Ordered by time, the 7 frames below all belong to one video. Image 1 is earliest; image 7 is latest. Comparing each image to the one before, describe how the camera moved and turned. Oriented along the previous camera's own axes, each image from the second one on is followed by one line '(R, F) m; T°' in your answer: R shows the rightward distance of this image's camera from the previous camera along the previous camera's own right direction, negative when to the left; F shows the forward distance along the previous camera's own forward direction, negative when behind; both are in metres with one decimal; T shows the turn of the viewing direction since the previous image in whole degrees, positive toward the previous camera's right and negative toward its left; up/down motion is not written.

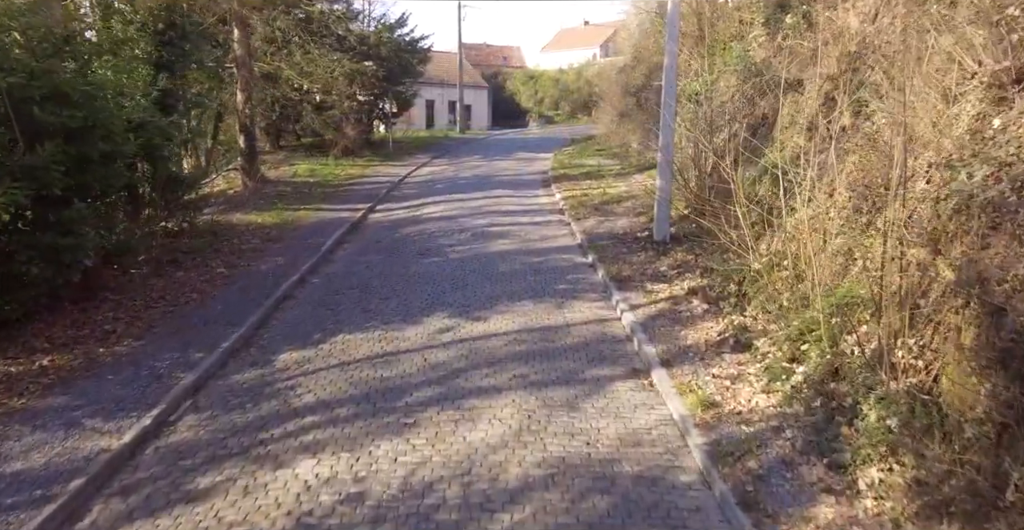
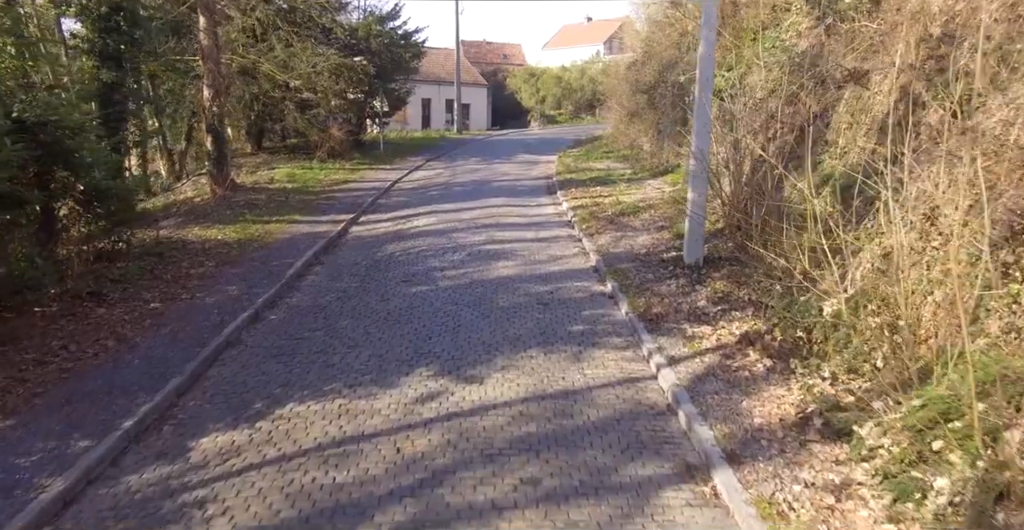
(0.0, +1.7) m; 0°
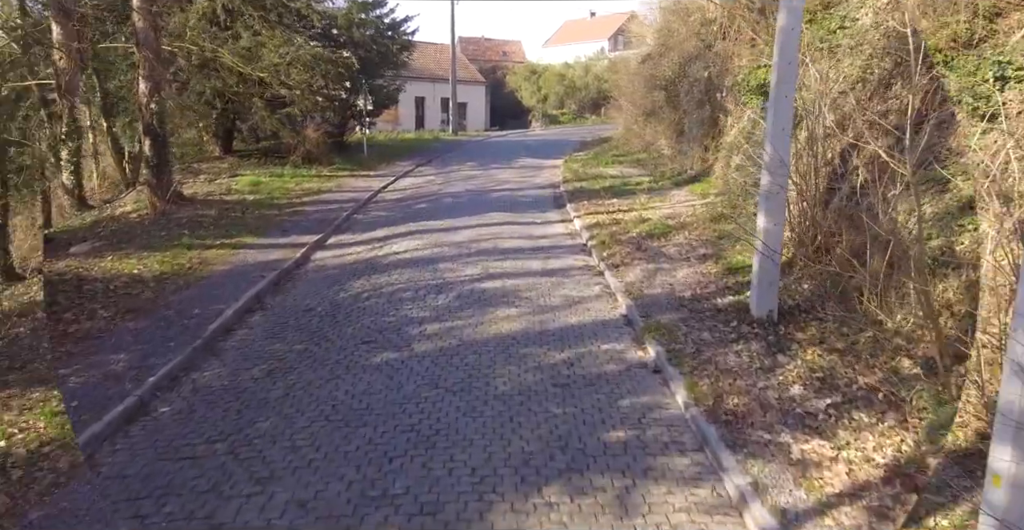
(0.0, +2.3) m; 0°
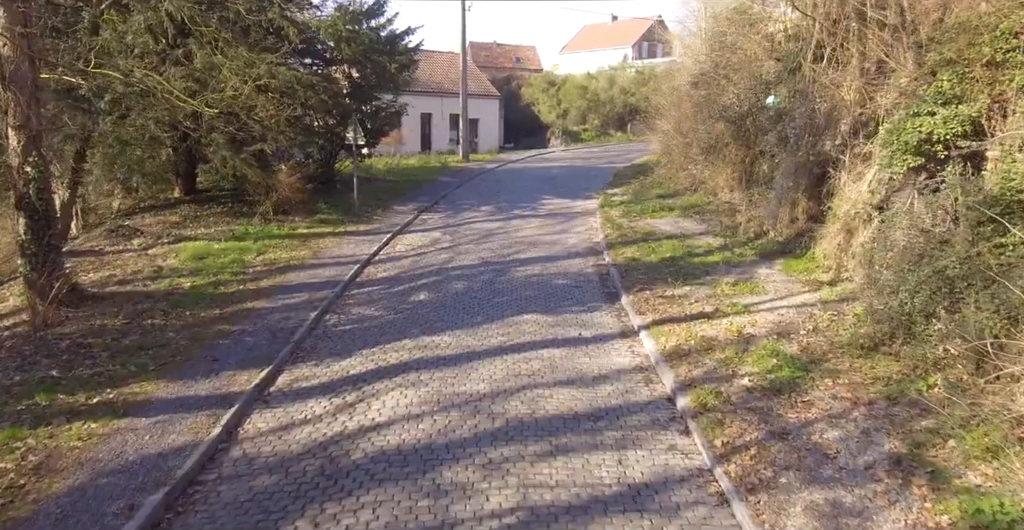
(-0.1, +1.2) m; 0°
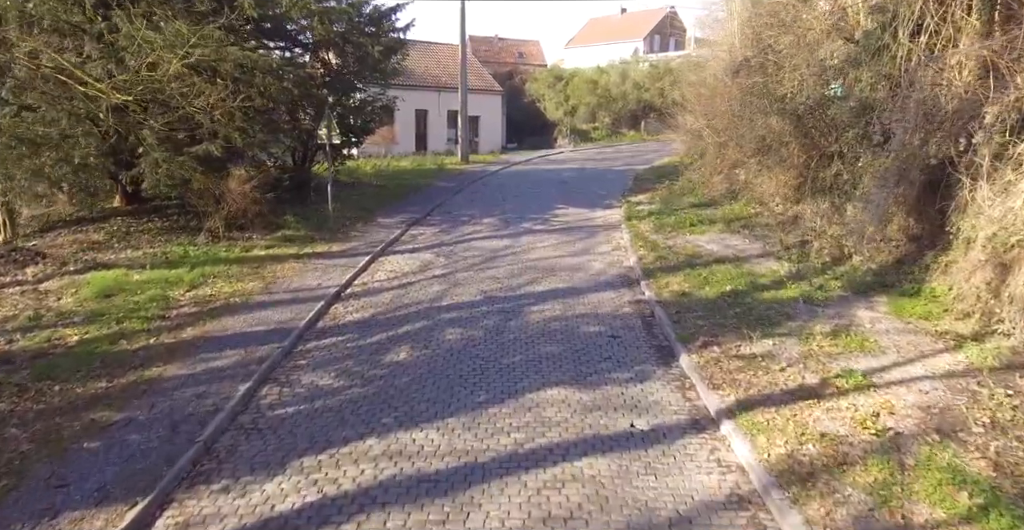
(-0.2, +2.9) m; 0°
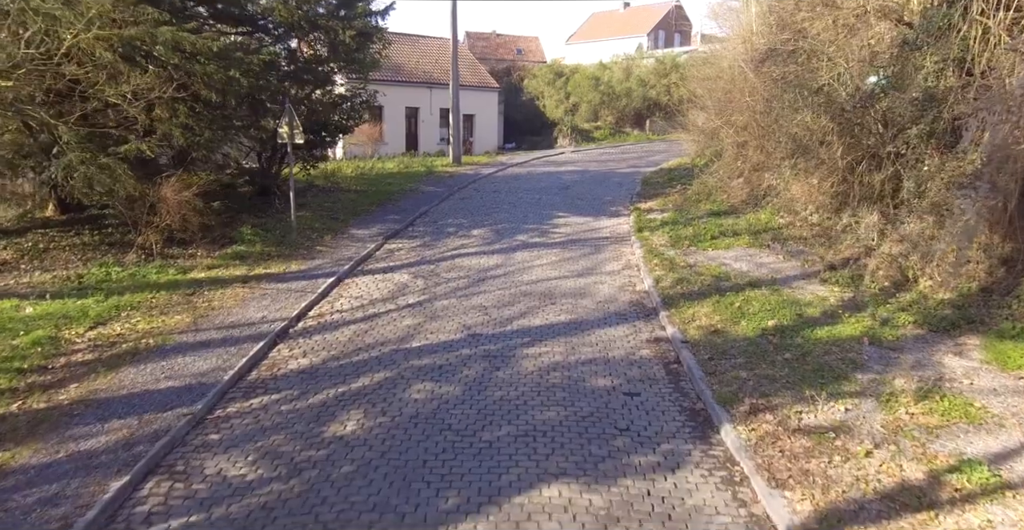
(+0.1, +1.9) m; 0°
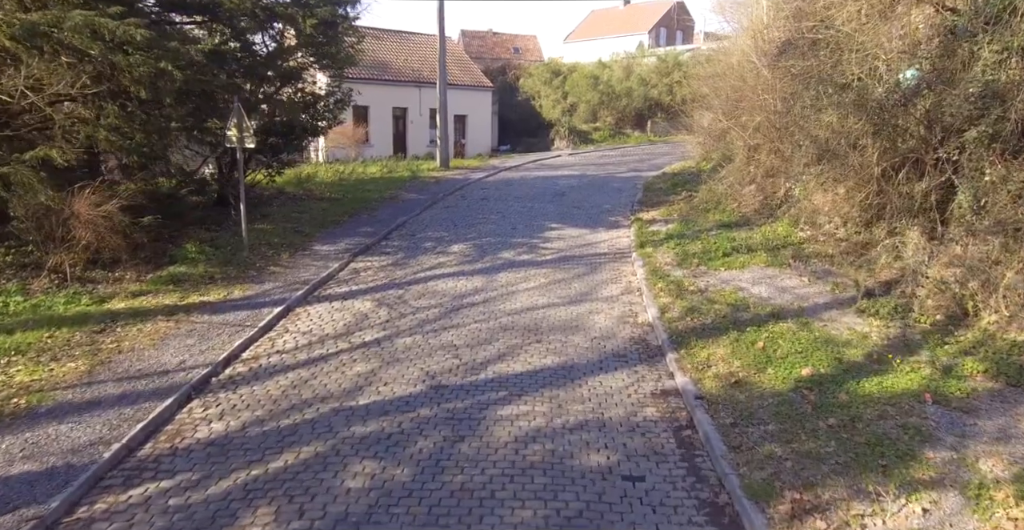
(+0.2, +1.5) m; 0°
